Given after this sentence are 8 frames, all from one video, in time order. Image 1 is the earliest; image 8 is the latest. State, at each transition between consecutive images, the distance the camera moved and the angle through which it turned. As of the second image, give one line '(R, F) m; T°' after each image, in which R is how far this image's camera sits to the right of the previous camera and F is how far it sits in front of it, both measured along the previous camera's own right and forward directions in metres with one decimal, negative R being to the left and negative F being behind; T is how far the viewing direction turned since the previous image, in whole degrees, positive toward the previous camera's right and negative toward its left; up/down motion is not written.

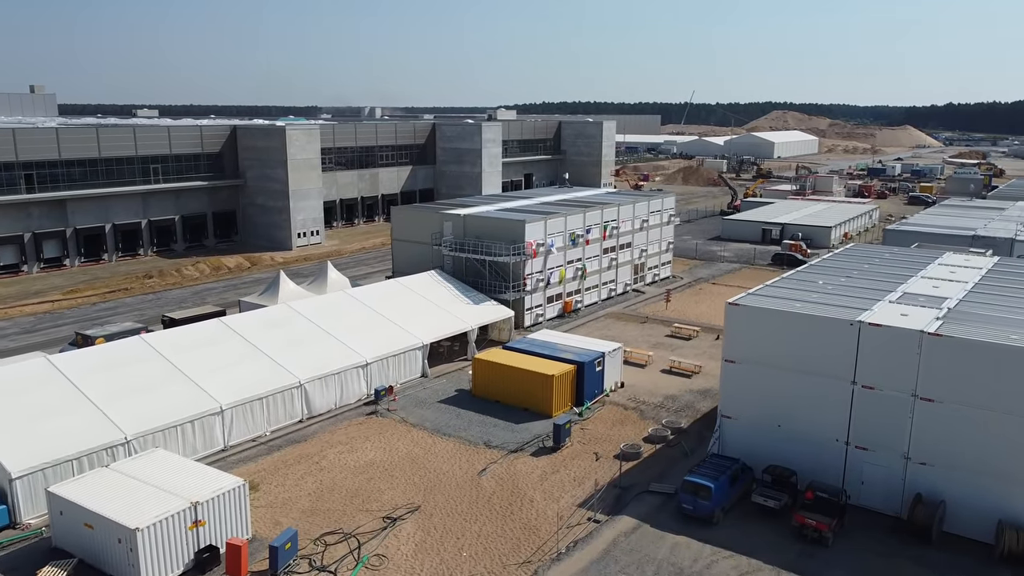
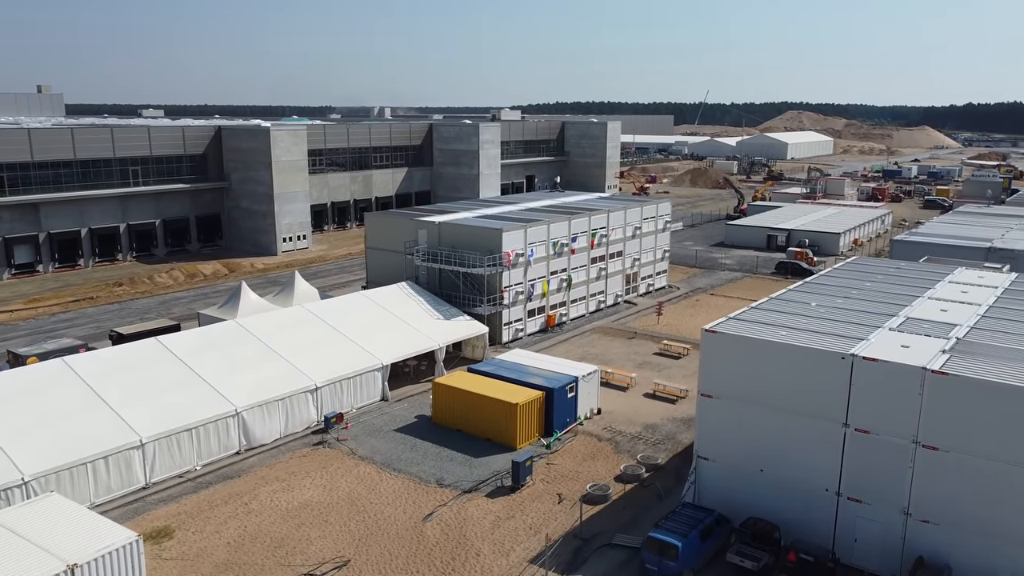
(+1.6, +2.5) m; -1°
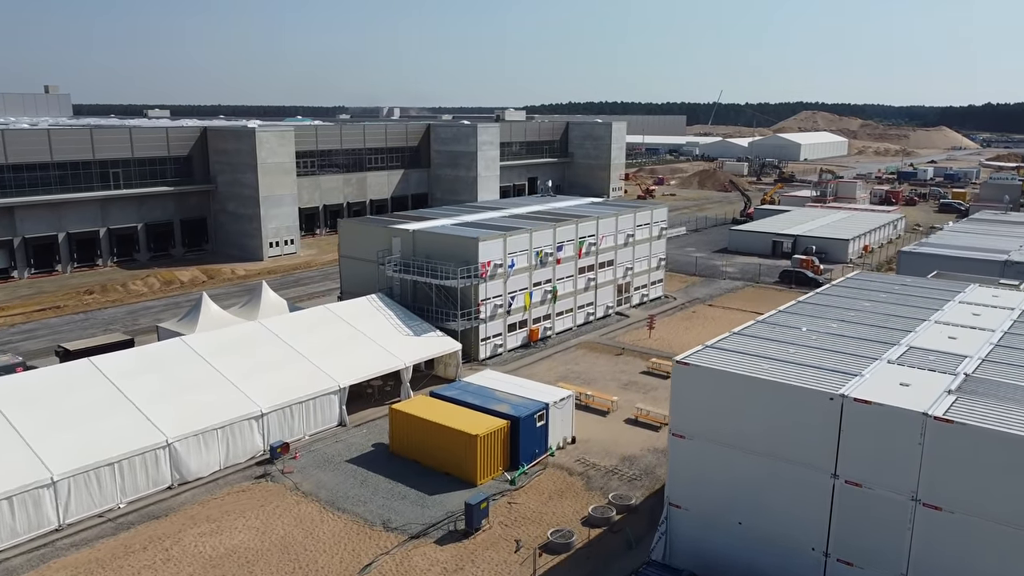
(+1.4, +2.3) m; -1°
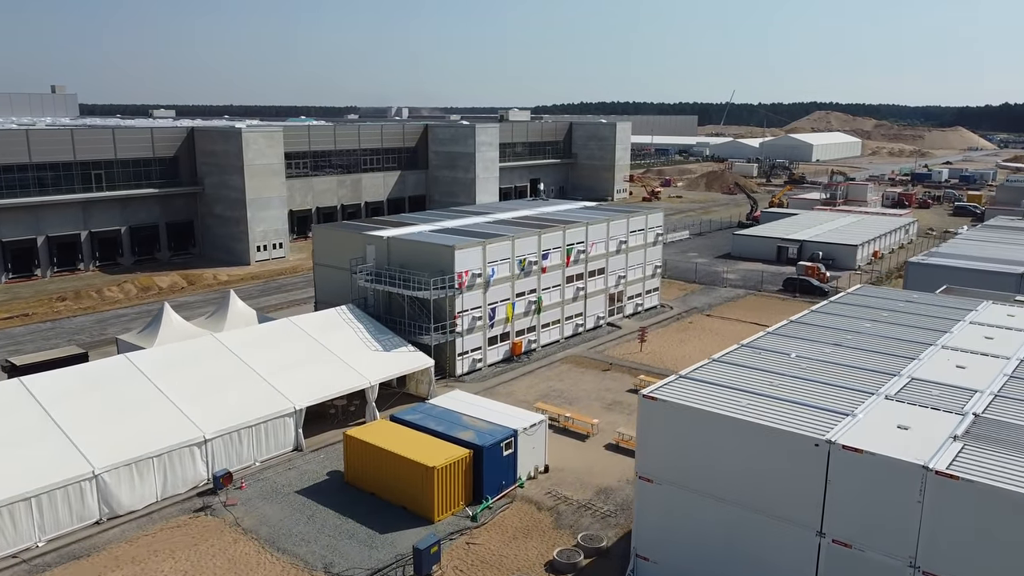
(+1.2, +2.0) m; -1°
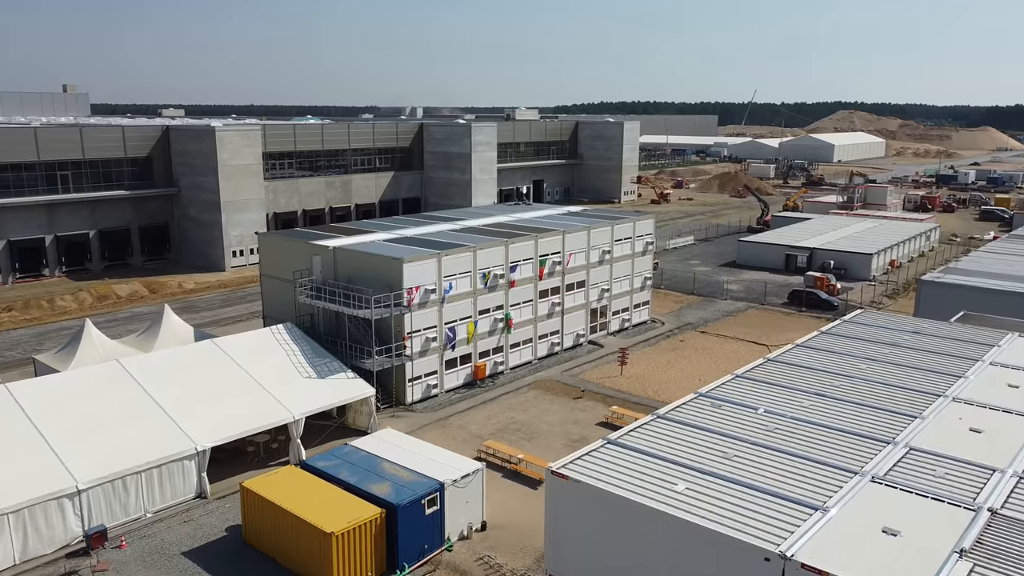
(+2.1, +3.4) m; -2°
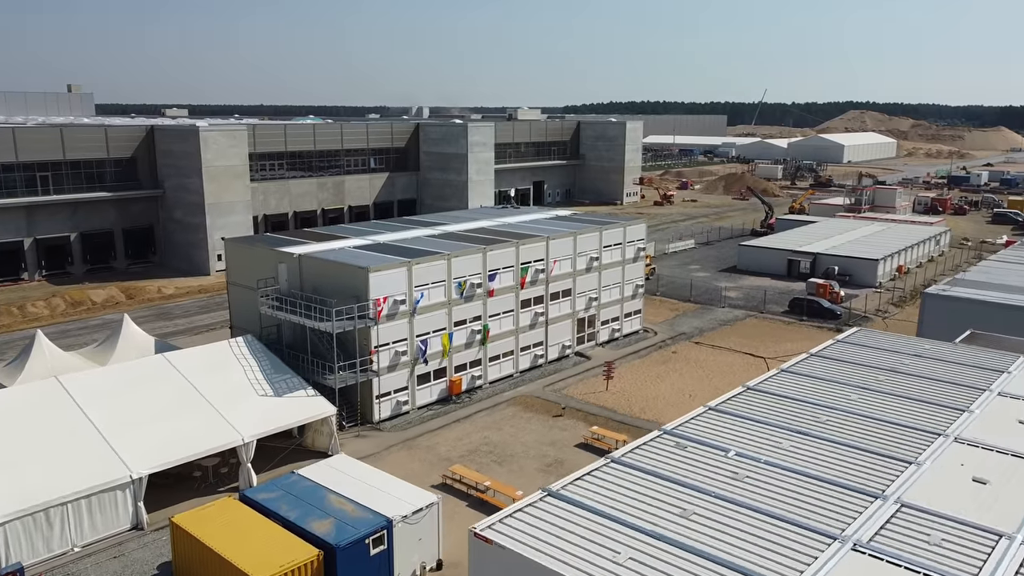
(+1.1, +1.7) m; -1°
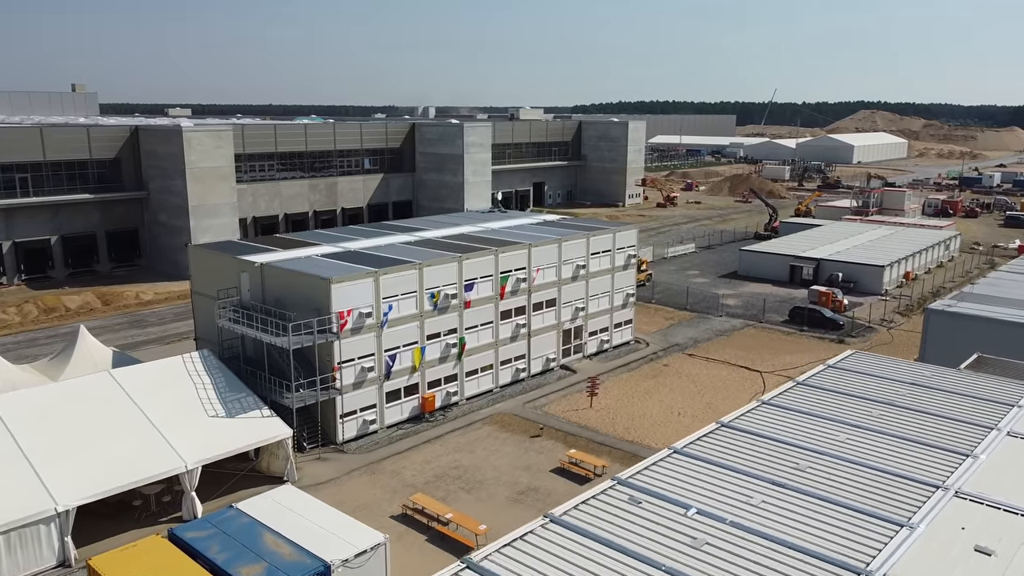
(+1.1, +1.6) m; -1°
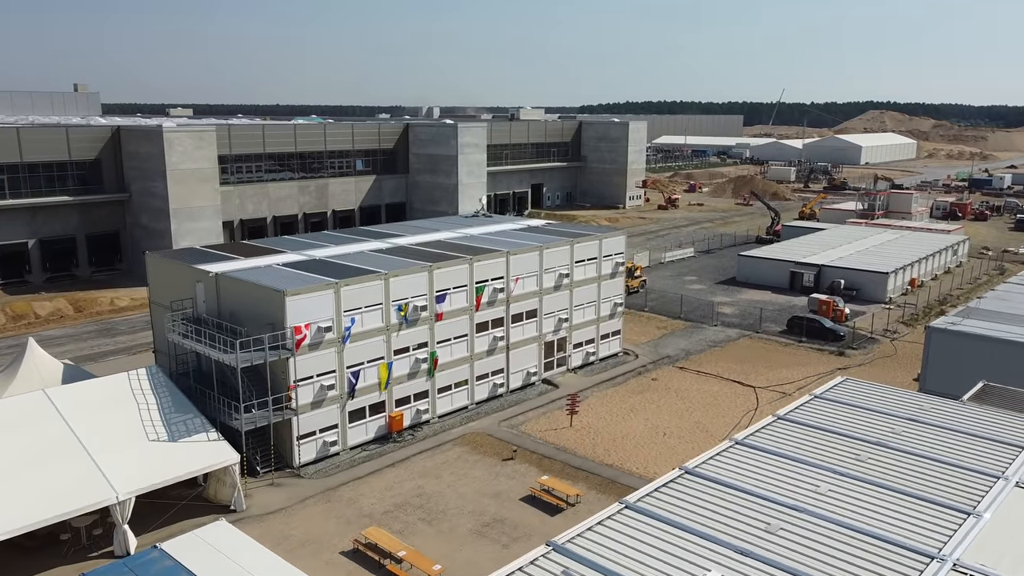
(+1.0, +1.6) m; -1°
